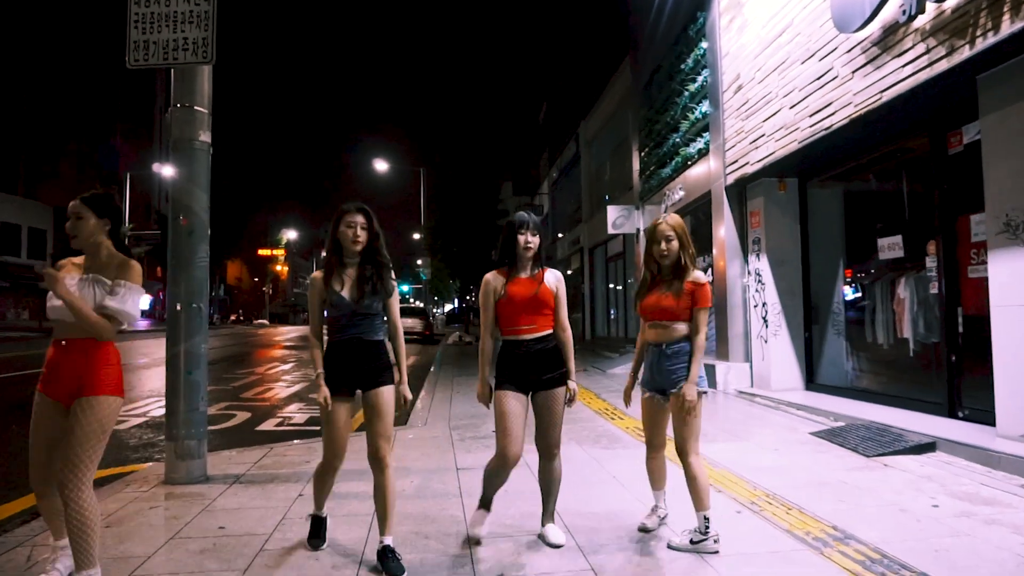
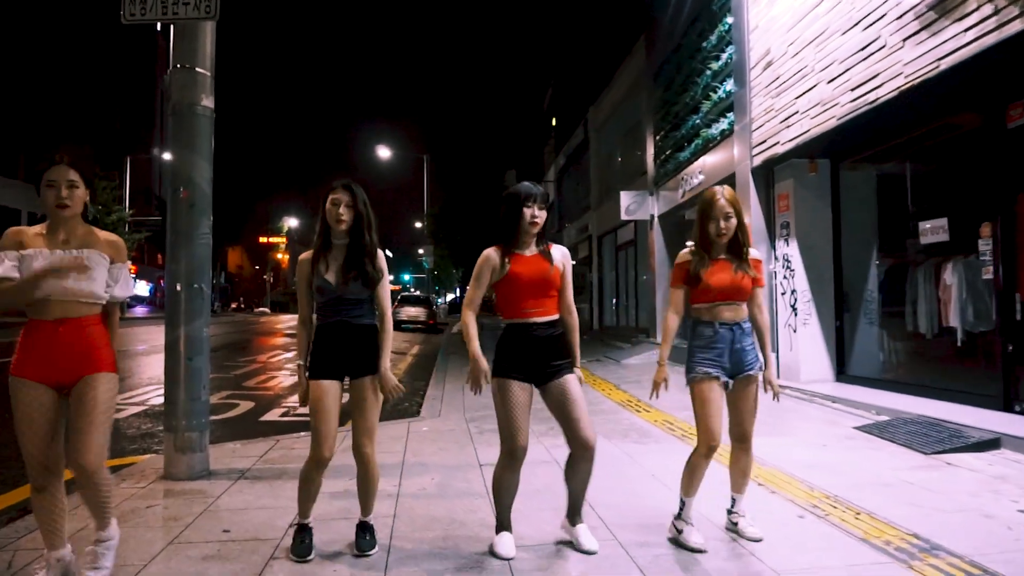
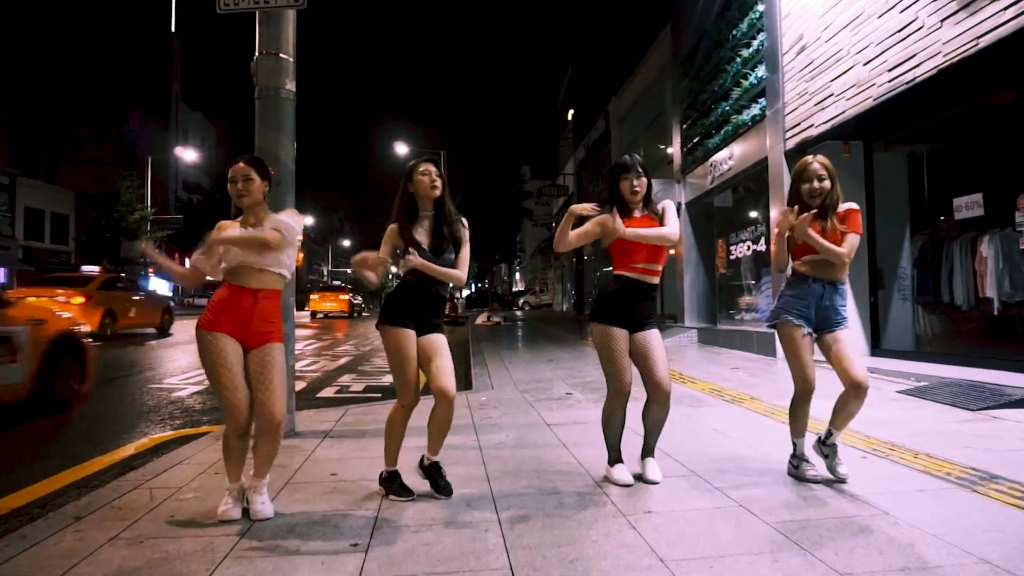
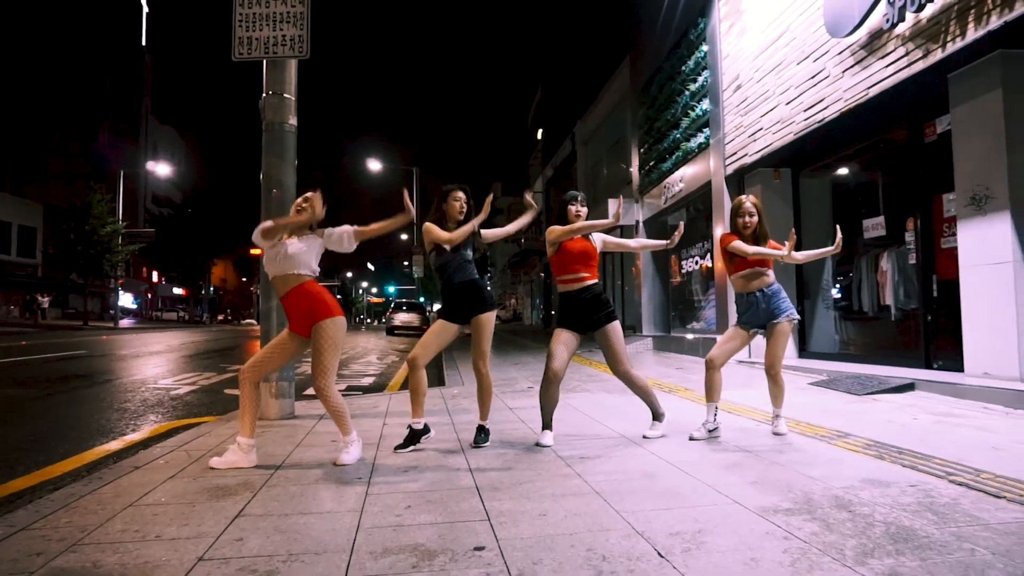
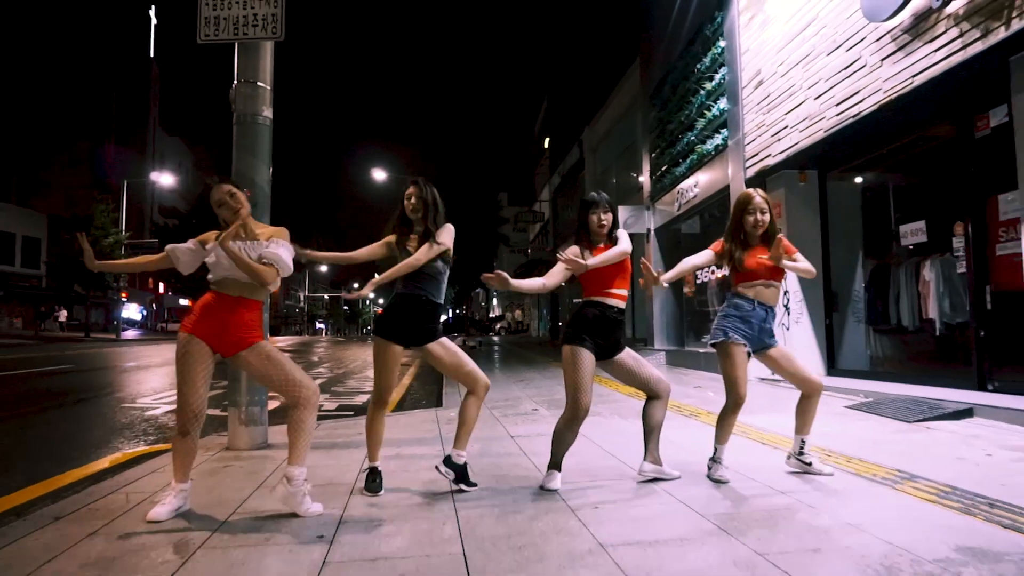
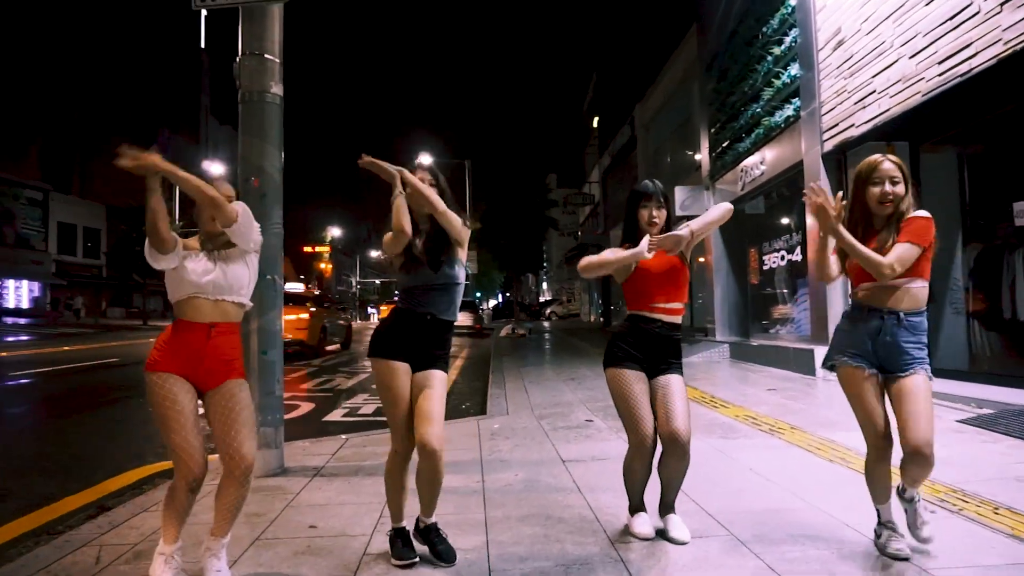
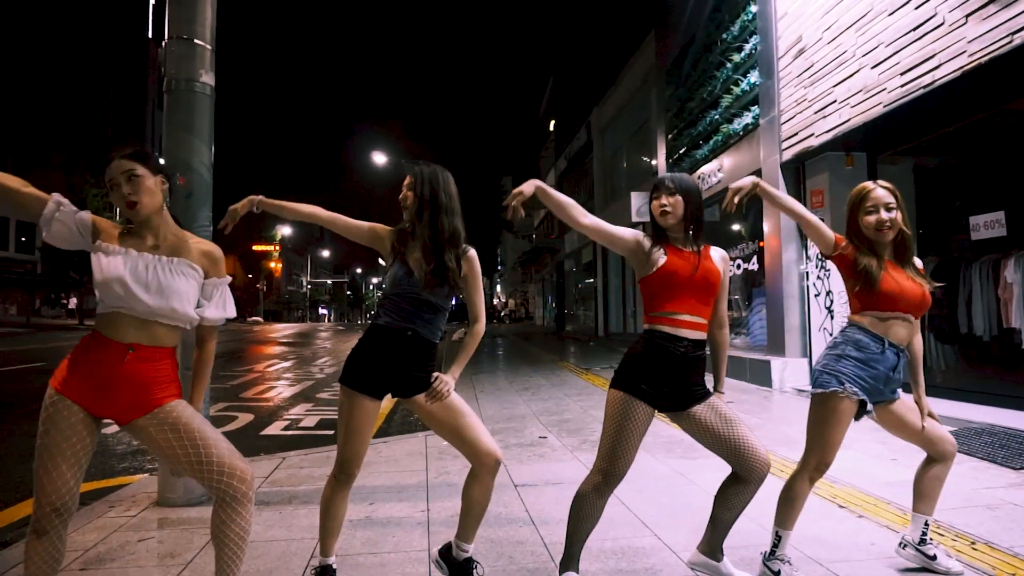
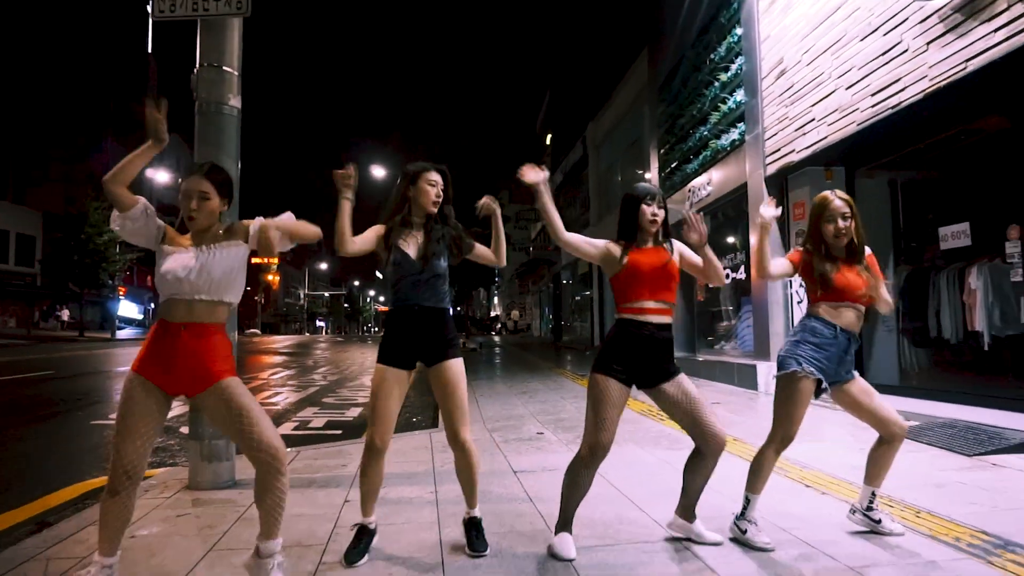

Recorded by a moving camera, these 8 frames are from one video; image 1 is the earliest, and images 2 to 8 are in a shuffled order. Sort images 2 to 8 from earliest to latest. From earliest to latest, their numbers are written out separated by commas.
2, 7, 8, 5, 4, 3, 6
